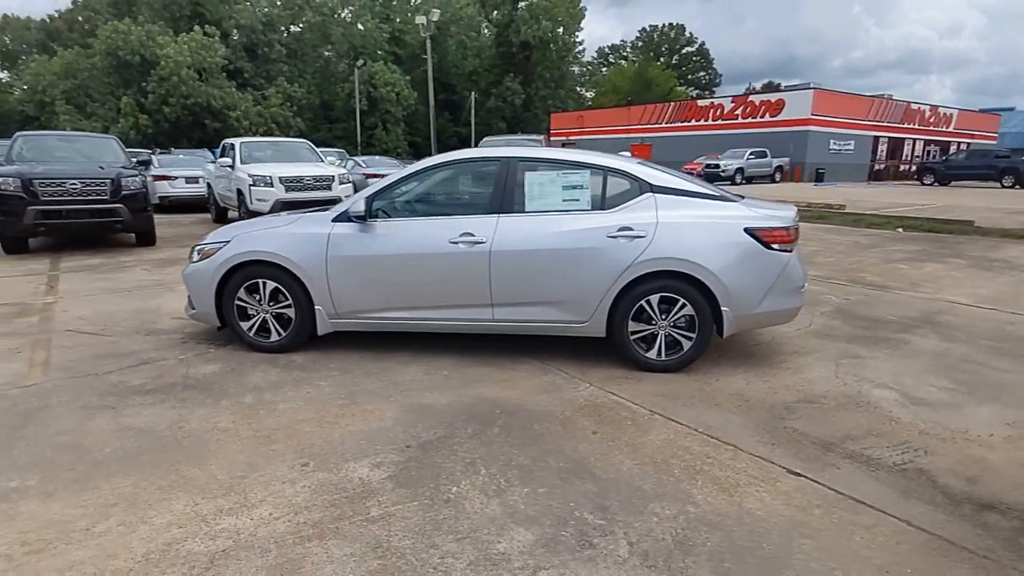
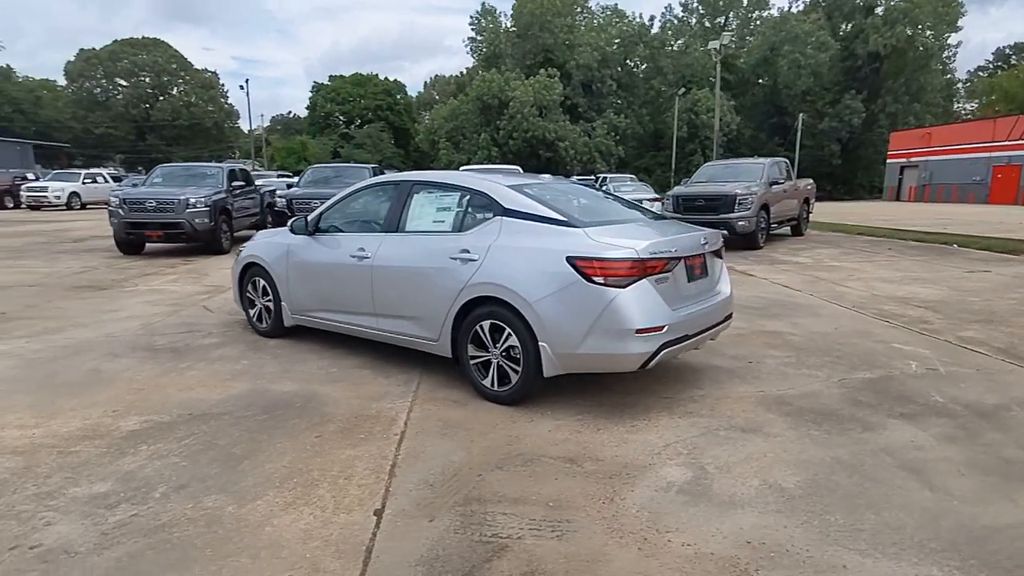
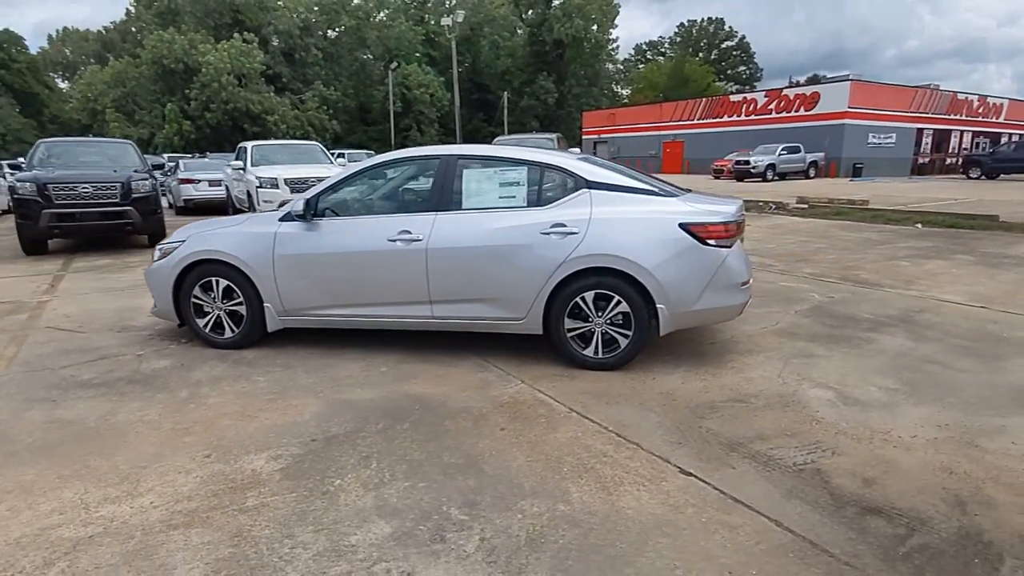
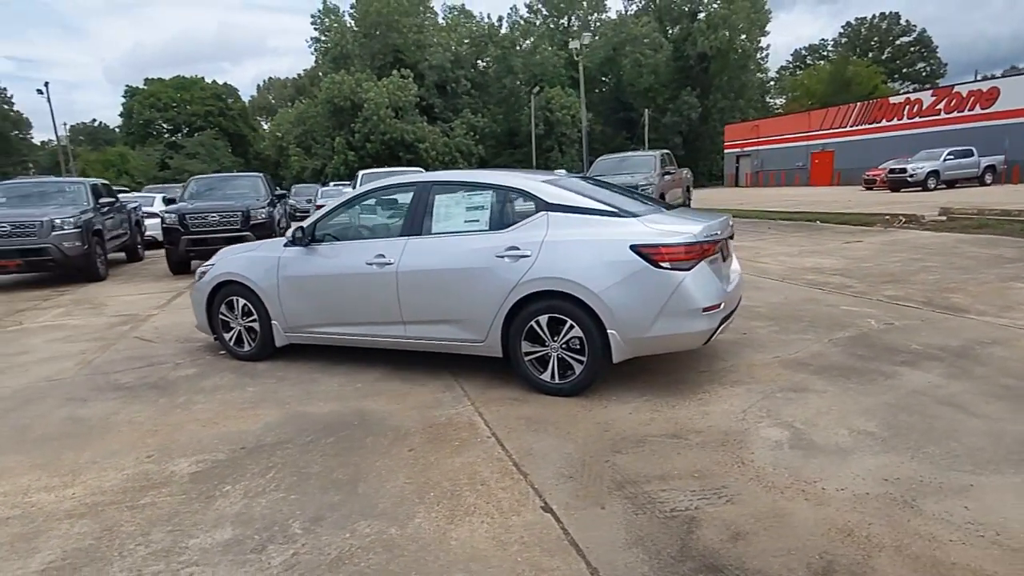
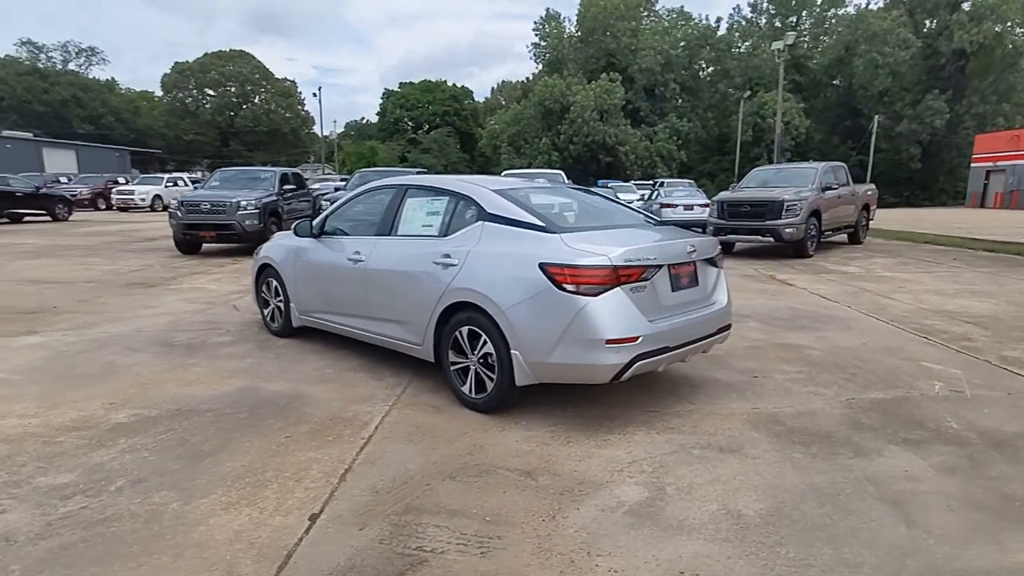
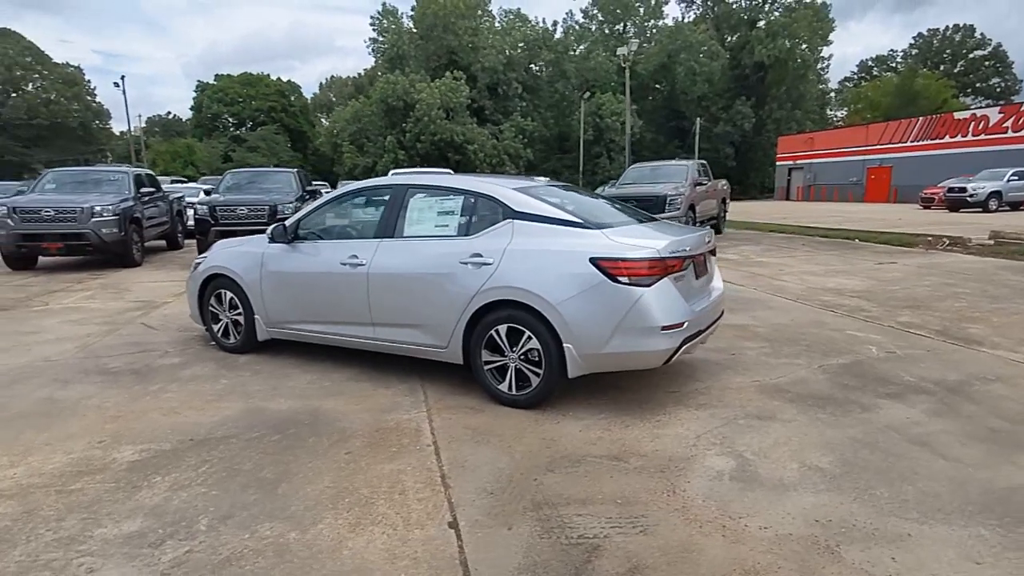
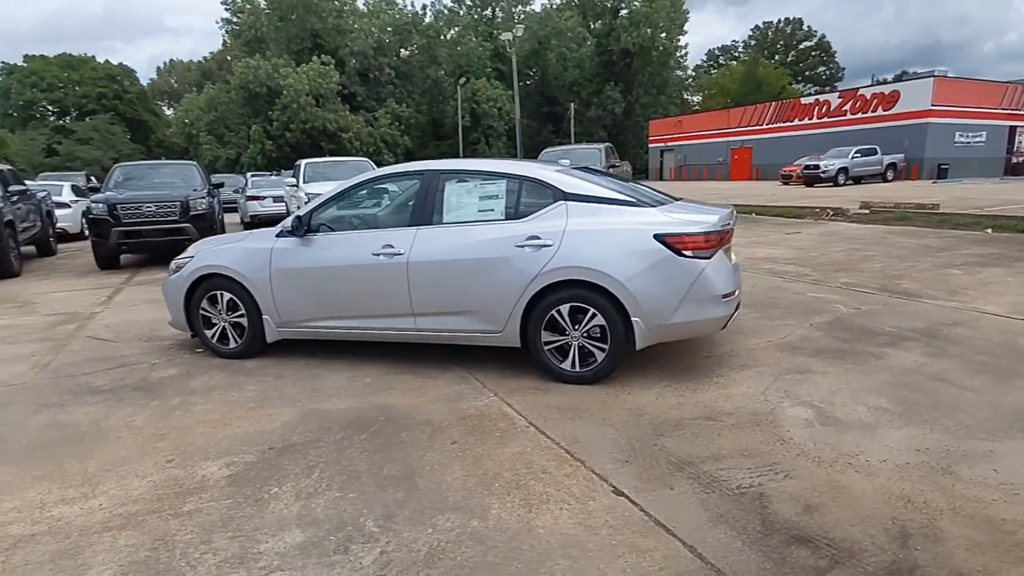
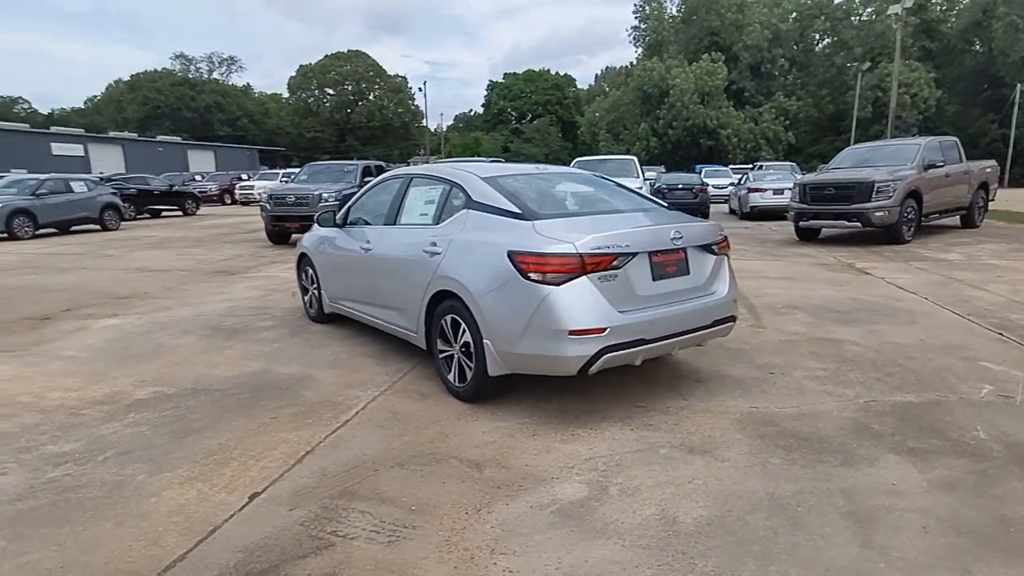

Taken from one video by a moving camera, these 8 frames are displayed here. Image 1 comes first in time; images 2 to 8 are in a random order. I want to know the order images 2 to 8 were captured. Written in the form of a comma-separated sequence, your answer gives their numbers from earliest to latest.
3, 7, 4, 6, 2, 5, 8
